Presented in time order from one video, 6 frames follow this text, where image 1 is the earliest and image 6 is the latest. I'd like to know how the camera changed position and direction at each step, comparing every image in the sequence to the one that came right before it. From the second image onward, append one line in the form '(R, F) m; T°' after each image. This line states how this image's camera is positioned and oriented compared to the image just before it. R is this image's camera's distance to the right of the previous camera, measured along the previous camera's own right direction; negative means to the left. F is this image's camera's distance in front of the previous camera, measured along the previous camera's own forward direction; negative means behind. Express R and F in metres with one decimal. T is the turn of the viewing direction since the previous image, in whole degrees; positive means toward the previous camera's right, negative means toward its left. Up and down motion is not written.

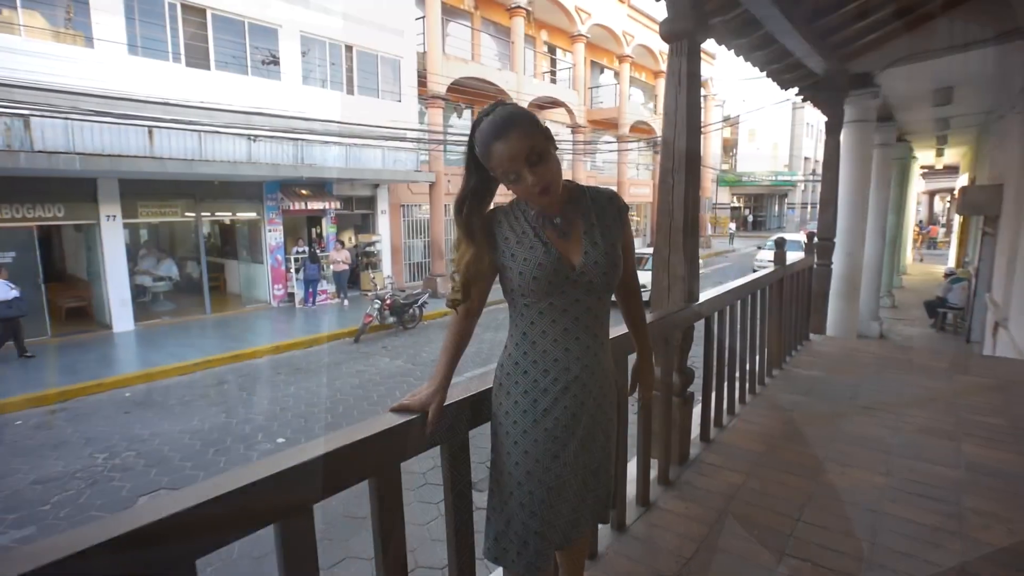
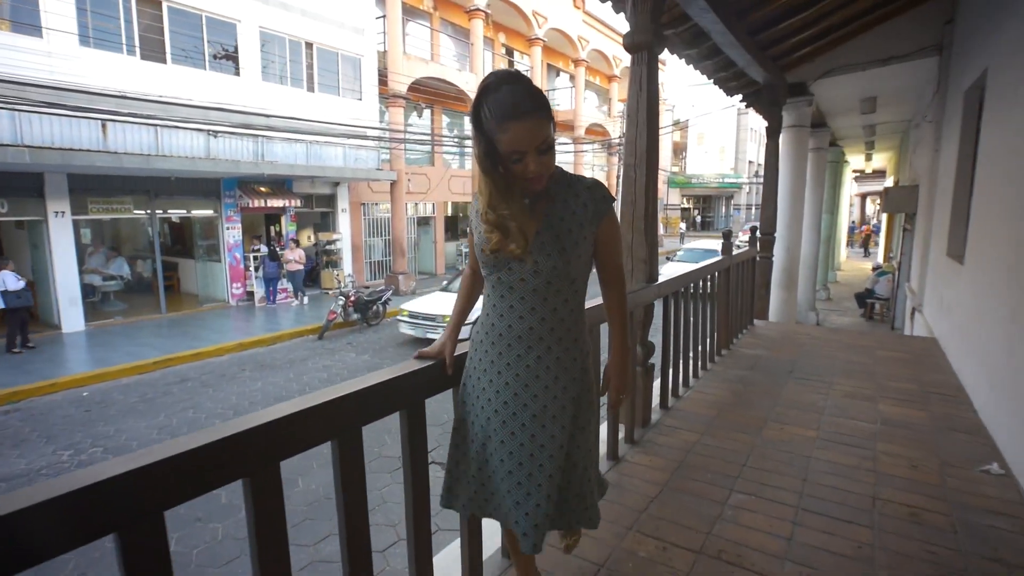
(-0.1, -0.3) m; +5°
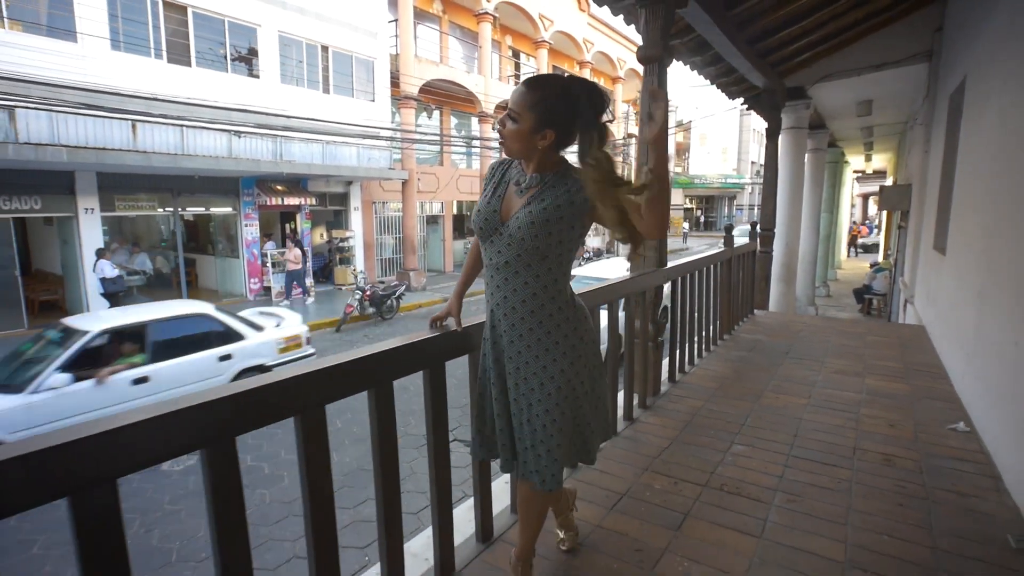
(-0.1, -0.4) m; 0°
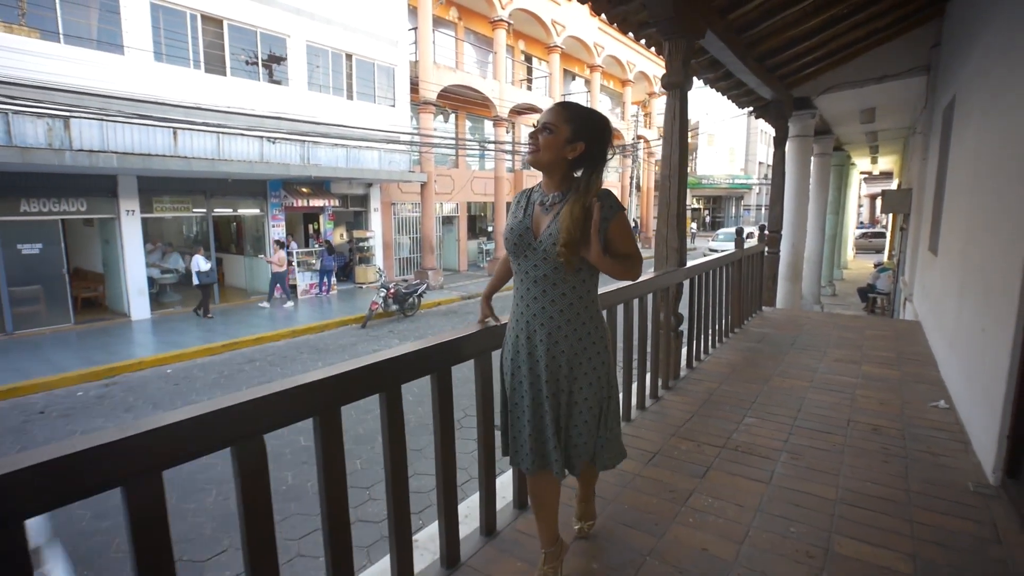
(-0.2, -0.5) m; -1°
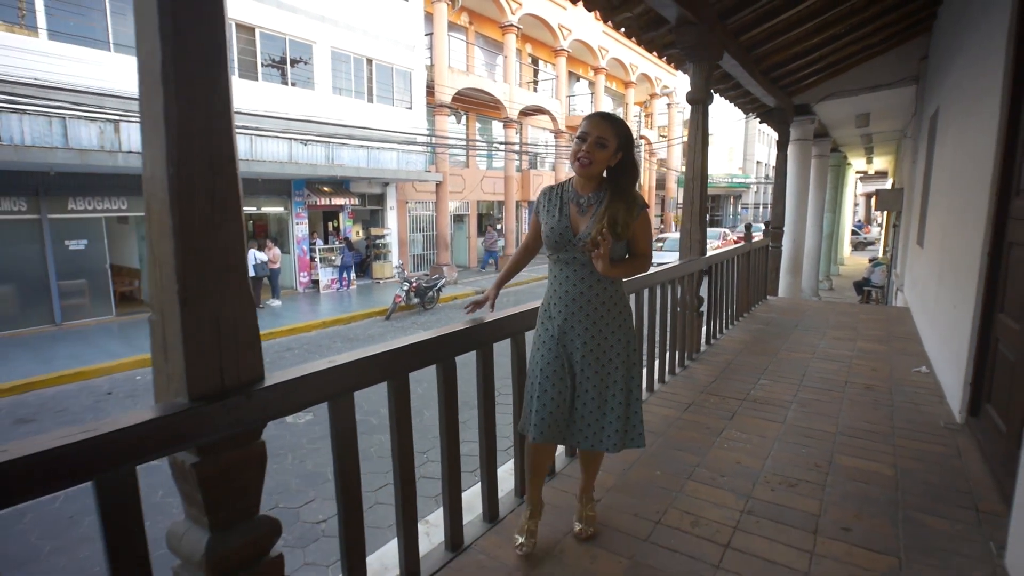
(-0.4, -0.6) m; 0°
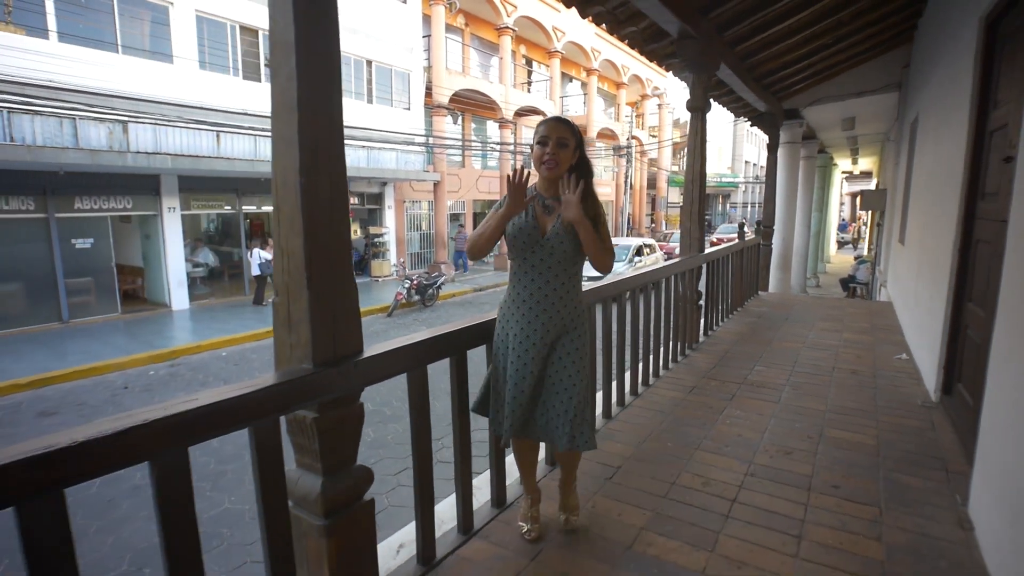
(-0.2, -0.3) m; +1°
